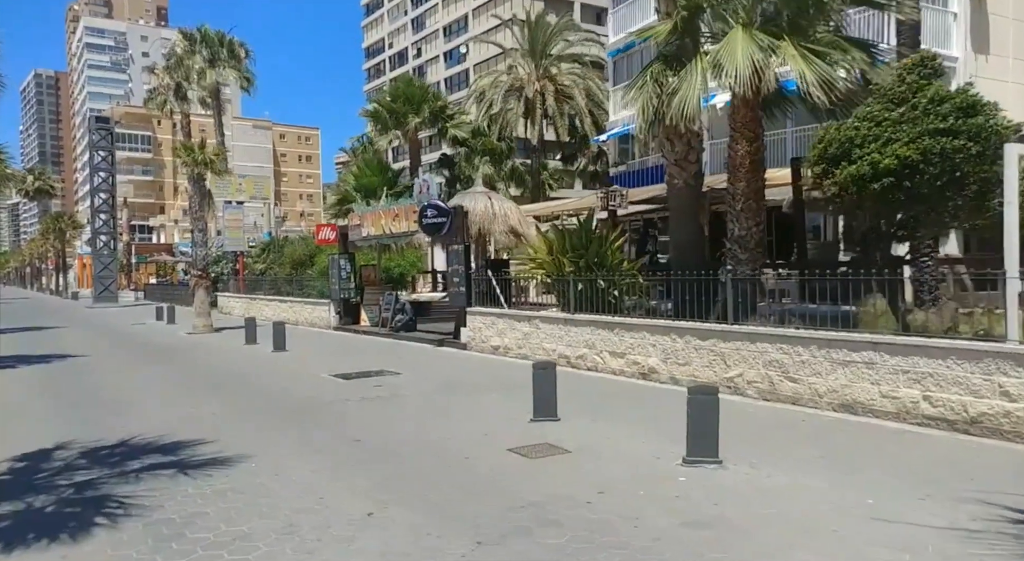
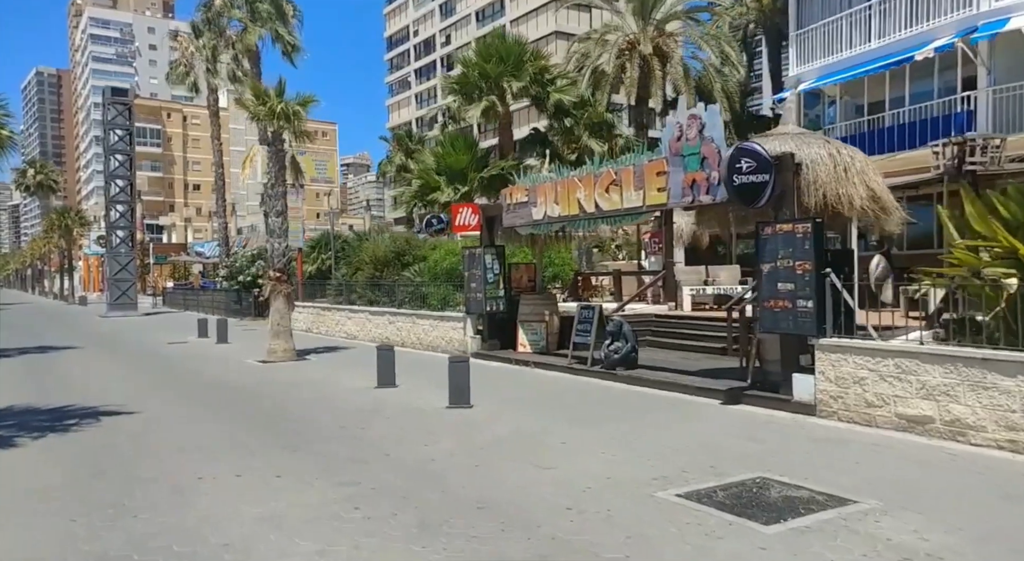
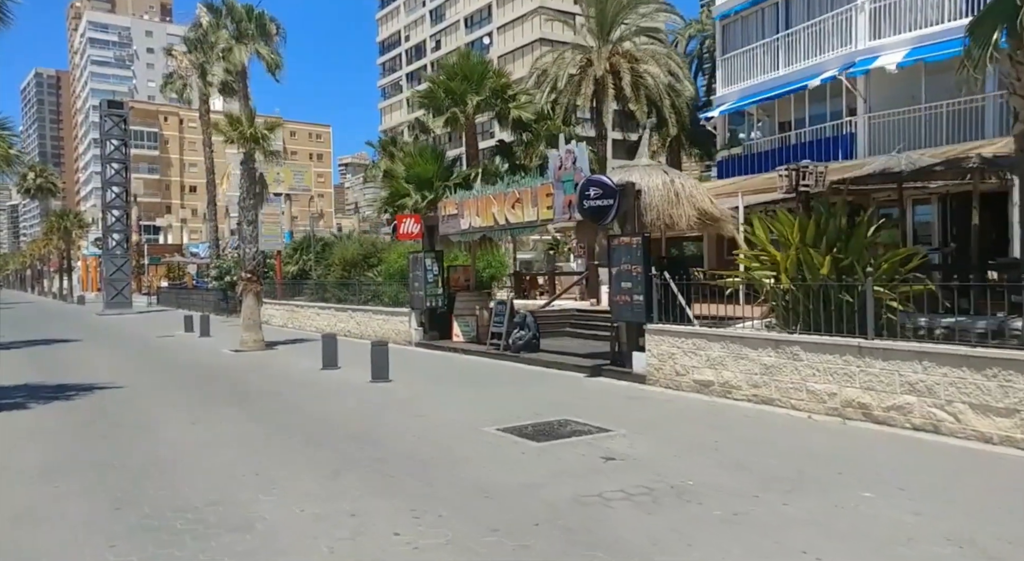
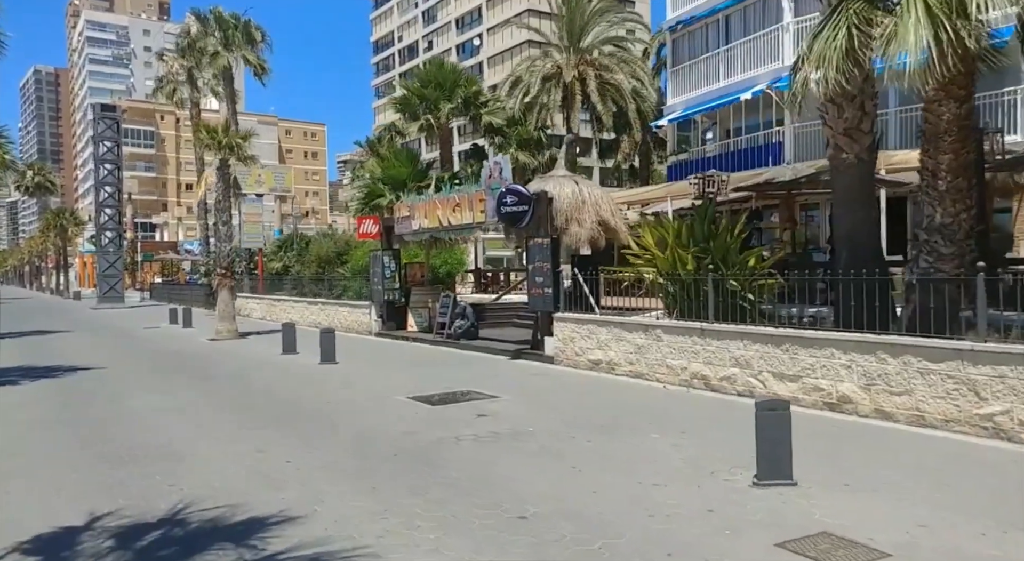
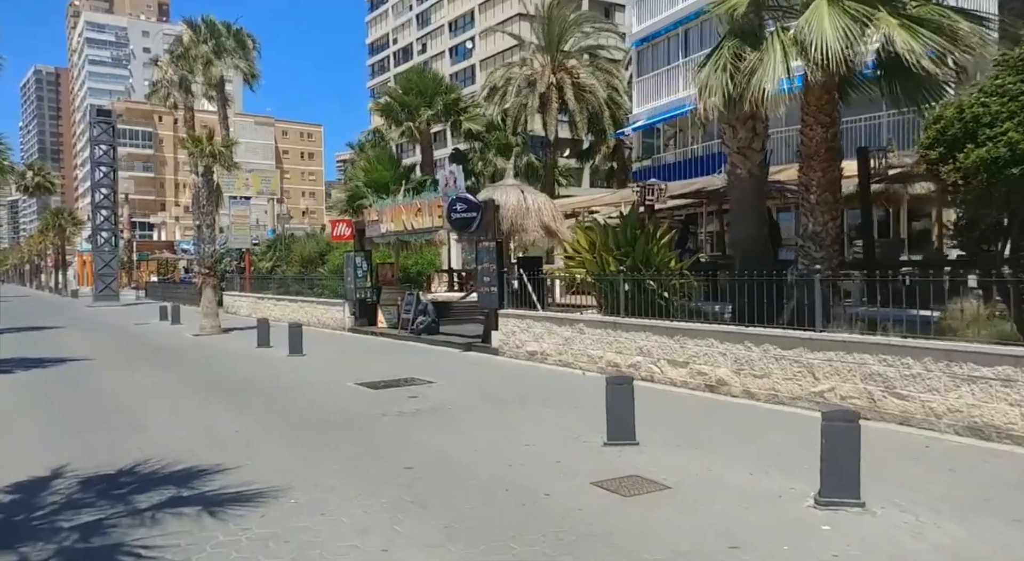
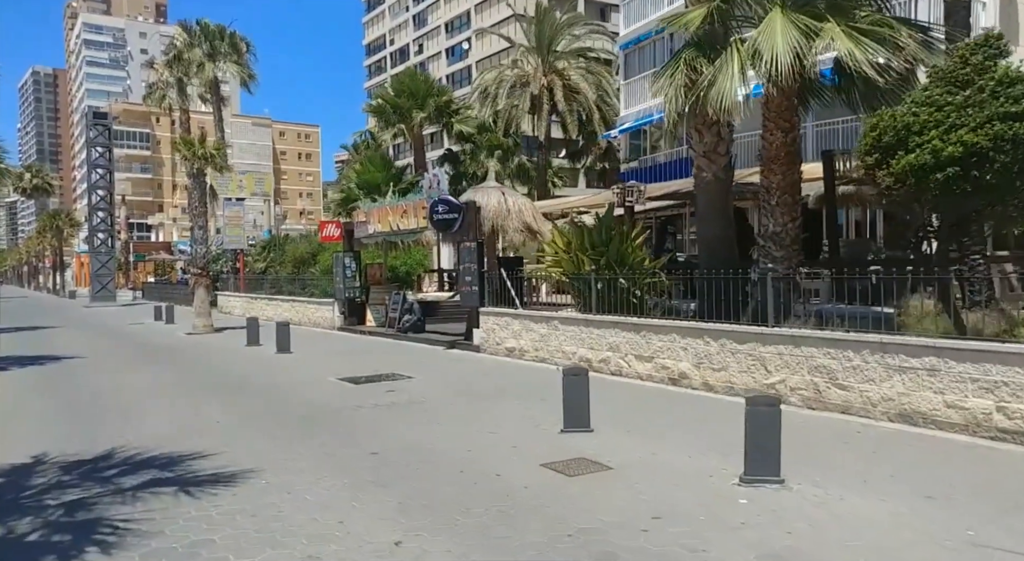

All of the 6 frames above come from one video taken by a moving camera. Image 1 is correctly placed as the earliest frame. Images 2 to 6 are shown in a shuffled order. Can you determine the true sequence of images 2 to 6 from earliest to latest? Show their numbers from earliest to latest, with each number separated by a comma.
6, 5, 4, 3, 2
